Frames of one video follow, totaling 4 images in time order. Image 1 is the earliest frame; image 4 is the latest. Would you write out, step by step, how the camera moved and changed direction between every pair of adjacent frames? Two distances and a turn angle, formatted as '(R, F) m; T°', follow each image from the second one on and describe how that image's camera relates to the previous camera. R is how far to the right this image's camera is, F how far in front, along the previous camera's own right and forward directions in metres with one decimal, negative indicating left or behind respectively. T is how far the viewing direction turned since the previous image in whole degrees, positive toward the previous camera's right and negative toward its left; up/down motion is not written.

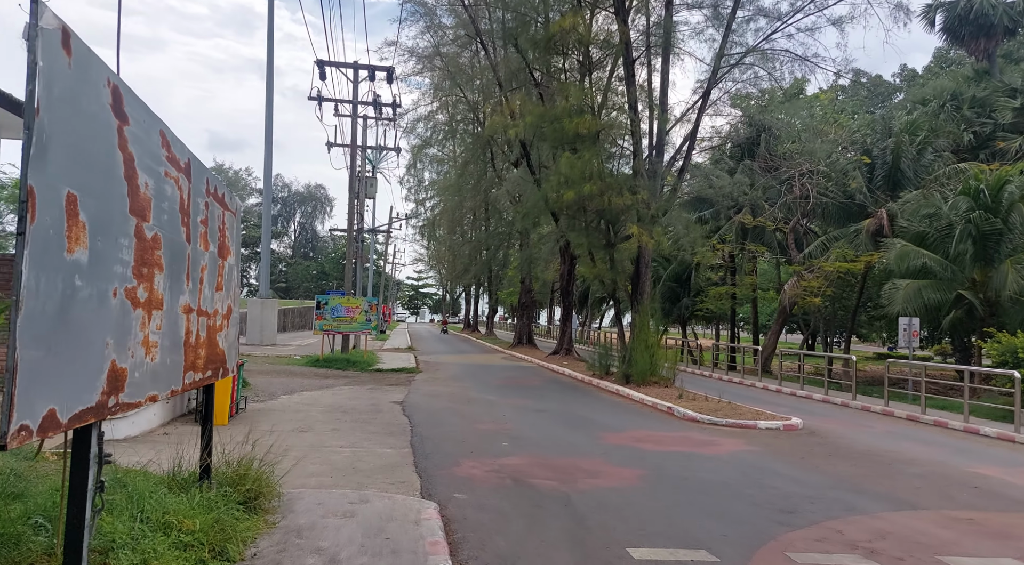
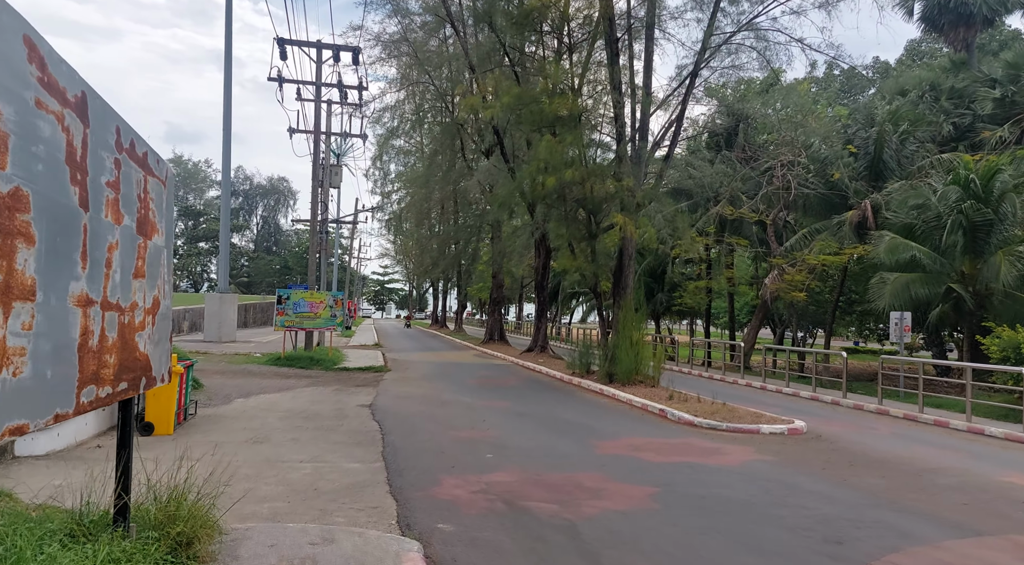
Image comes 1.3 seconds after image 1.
(-0.2, +1.1) m; +3°
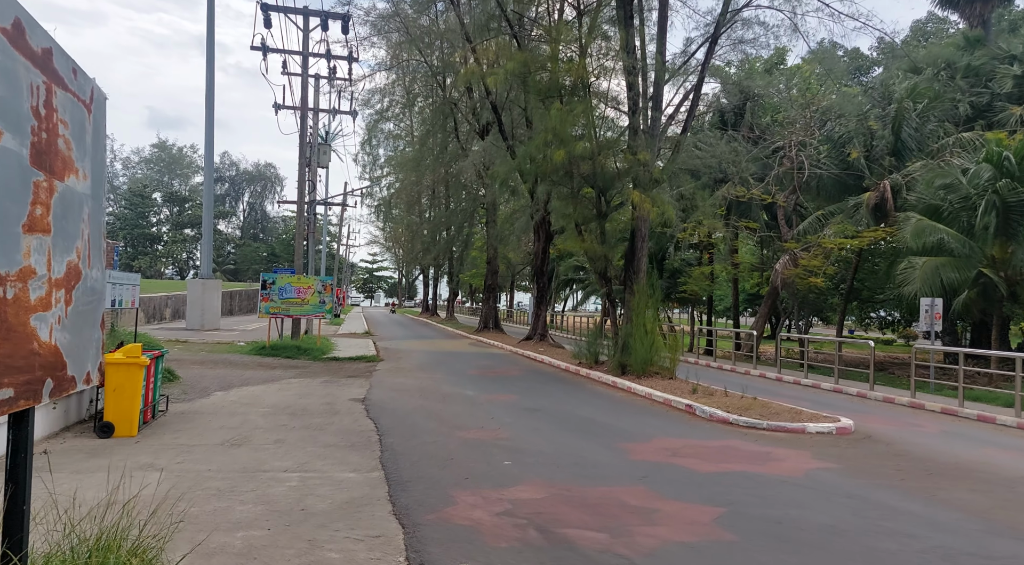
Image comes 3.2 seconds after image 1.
(-0.3, +1.2) m; +1°
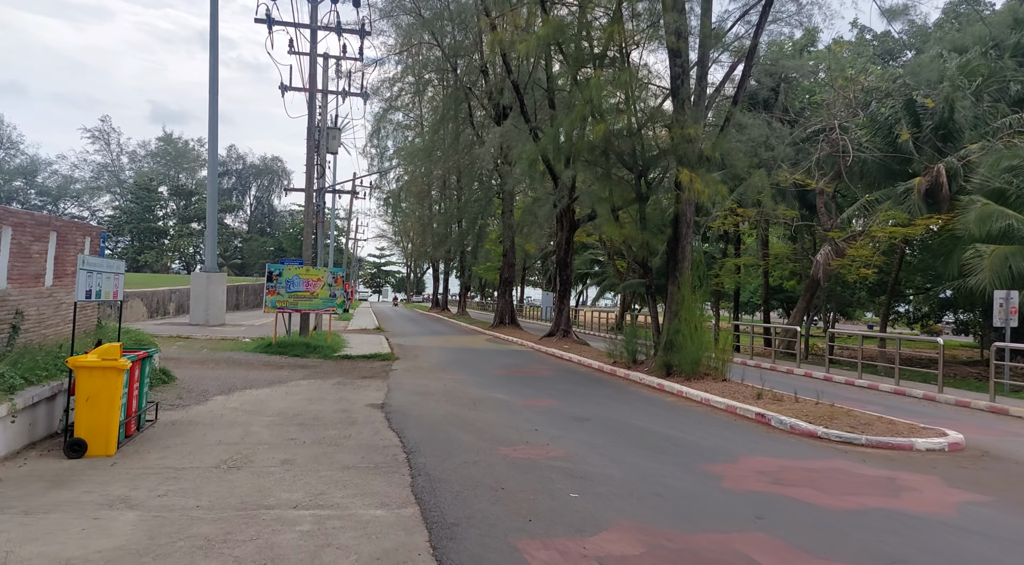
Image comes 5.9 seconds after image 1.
(-0.5, +1.4) m; -1°
